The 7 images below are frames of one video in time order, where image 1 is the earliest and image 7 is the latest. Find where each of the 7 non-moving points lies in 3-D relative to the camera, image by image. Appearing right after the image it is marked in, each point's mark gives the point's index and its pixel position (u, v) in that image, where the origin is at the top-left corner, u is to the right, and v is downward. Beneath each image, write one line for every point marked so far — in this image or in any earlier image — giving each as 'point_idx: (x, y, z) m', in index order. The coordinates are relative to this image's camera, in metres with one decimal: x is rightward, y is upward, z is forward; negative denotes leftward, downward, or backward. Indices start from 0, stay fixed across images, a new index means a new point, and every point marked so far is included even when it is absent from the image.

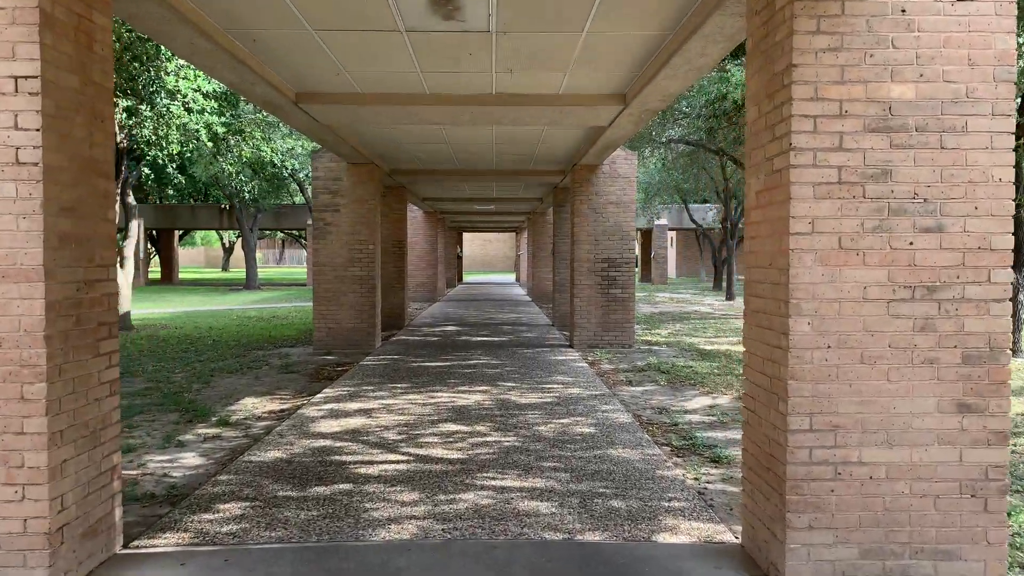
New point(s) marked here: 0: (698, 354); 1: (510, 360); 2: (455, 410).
0: (+2.4, -0.9, +10.5) m
1: (0.0, -0.9, +9.6) m
2: (-0.5, -1.0, +6.4) m
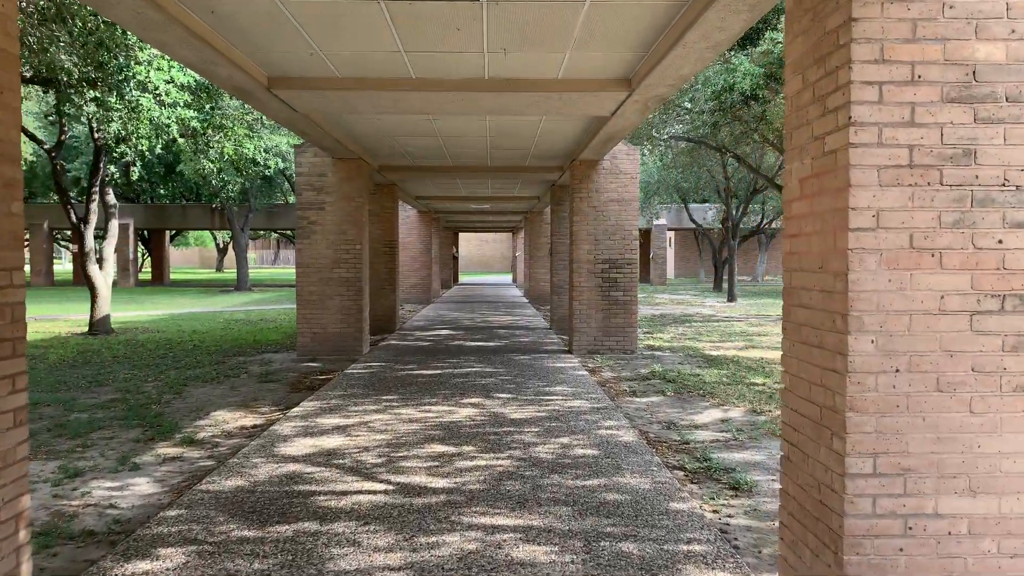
0: (+2.4, -0.9, +9.9) m
1: (-0.1, -0.9, +9.0) m
2: (-0.5, -1.0, +5.8) m
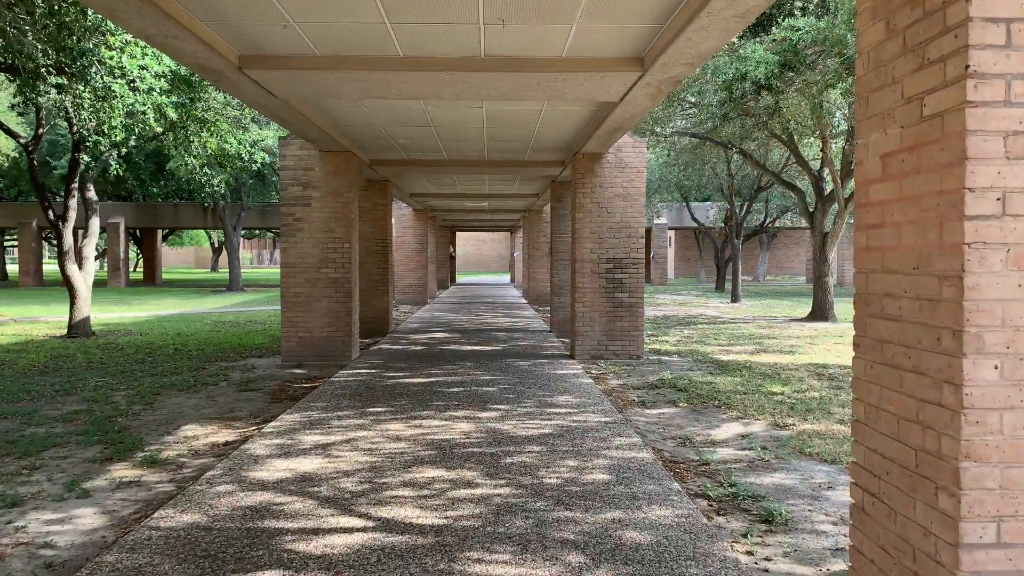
0: (+2.4, -0.9, +9.3) m
1: (-0.1, -0.9, +8.4) m
2: (-0.5, -1.0, +5.2) m
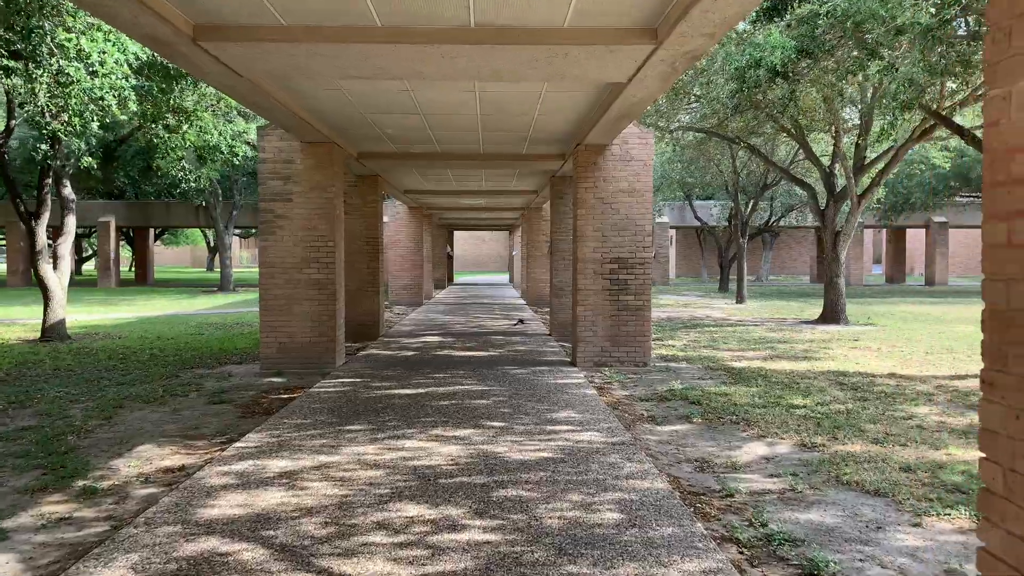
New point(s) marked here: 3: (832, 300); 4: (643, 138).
0: (+2.3, -0.9, +8.6) m
1: (-0.1, -0.9, +7.7) m
2: (-0.5, -1.1, +4.5) m
3: (+6.1, -0.2, +15.4) m
4: (+1.4, +1.7, +8.9) m
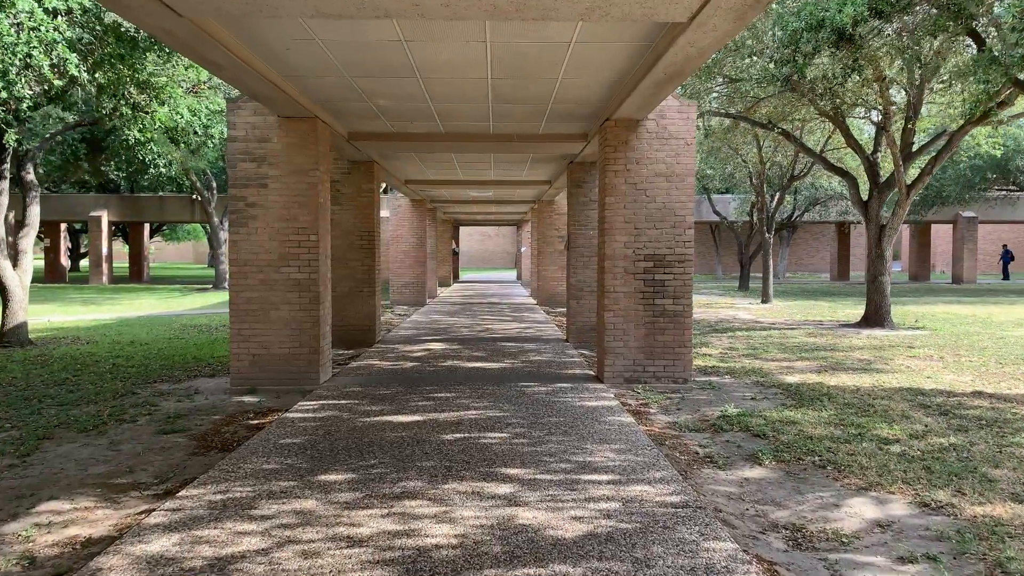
0: (+2.5, -1.0, +7.2) m
1: (0.0, -0.9, +6.3) m
2: (-0.4, -1.1, +3.1) m
3: (+6.3, -0.2, +14.0) m
4: (+1.6, +1.6, +7.5) m
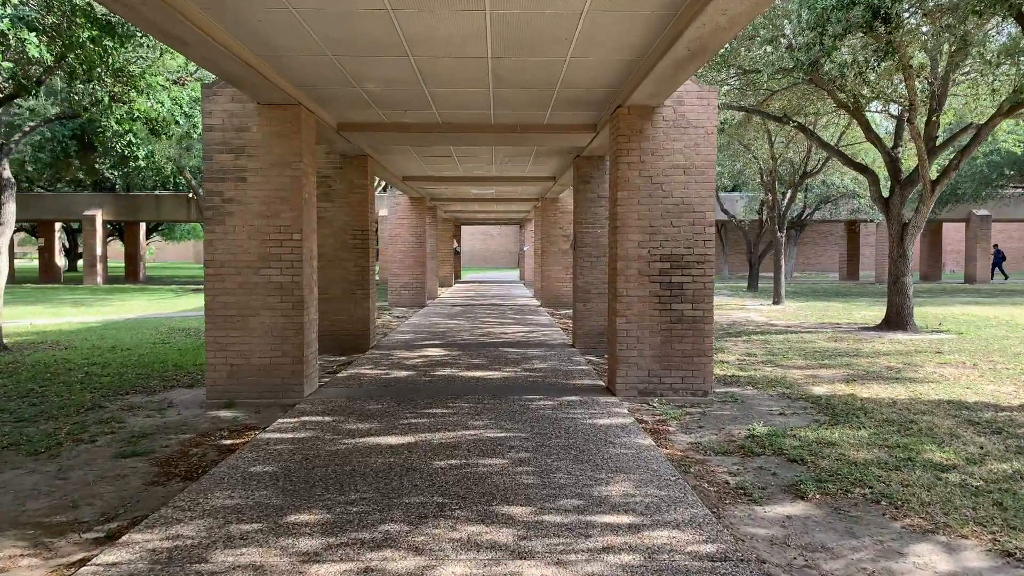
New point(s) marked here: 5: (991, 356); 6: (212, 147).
0: (+2.5, -1.0, +6.6) m
1: (0.0, -1.0, +5.6) m
2: (-0.4, -1.1, +2.5) m
3: (+6.3, -0.2, +13.3) m
4: (+1.6, +1.6, +6.8) m
5: (+6.1, -0.9, +10.3) m
6: (-2.5, +1.2, +6.8) m
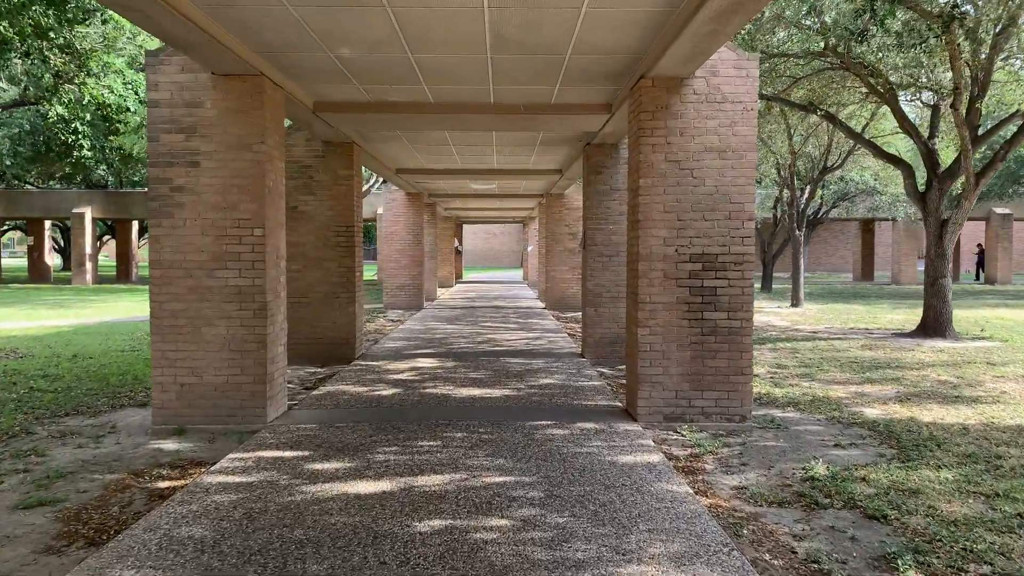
0: (+2.5, -1.0, +5.5) m
1: (0.0, -1.0, +4.5) m
2: (-0.4, -1.2, +1.4) m
3: (+6.4, -0.3, +12.2) m
4: (+1.6, +1.6, +5.7) m
5: (+6.1, -0.9, +9.2) m
6: (-2.5, +1.2, +5.7) m
